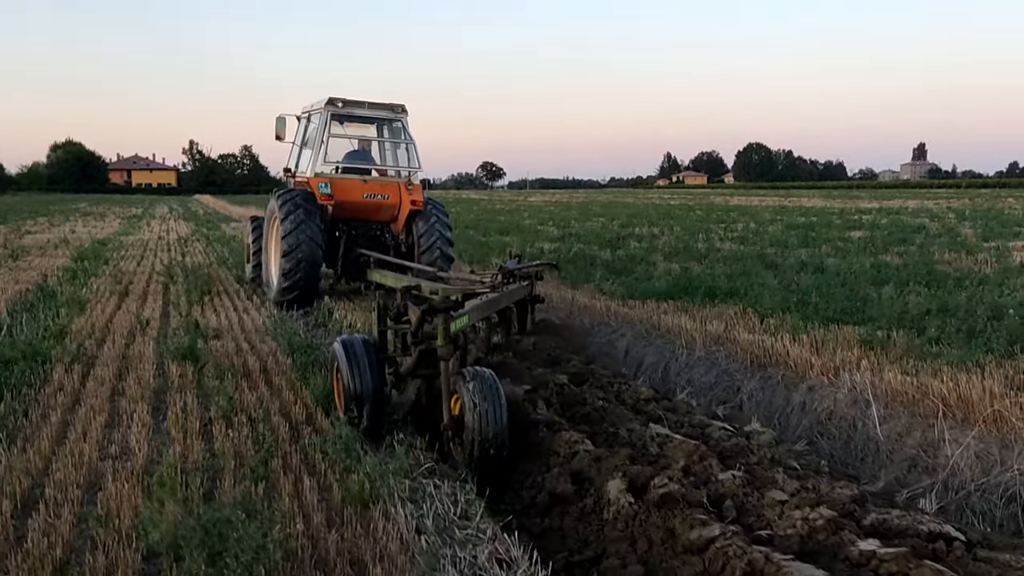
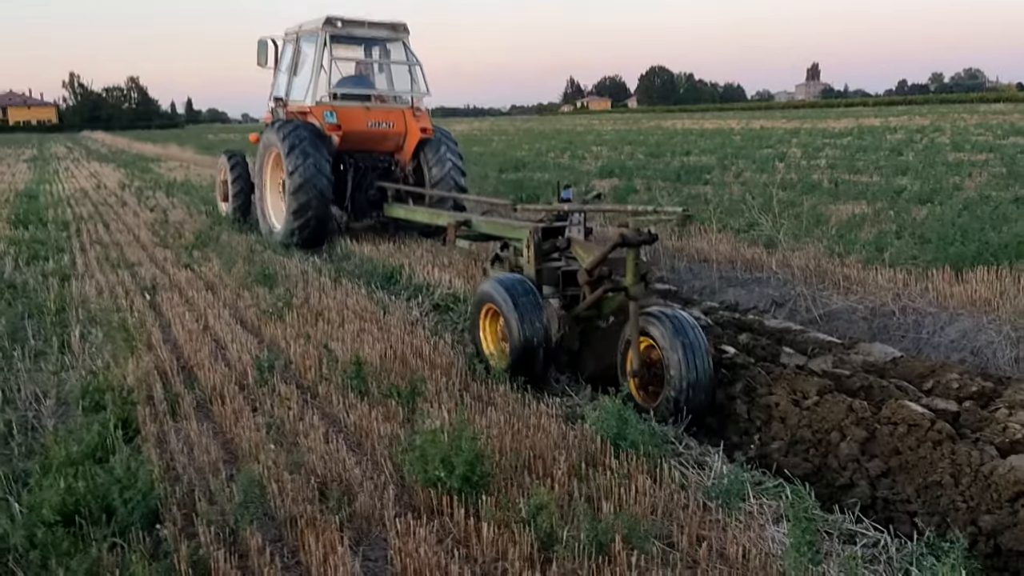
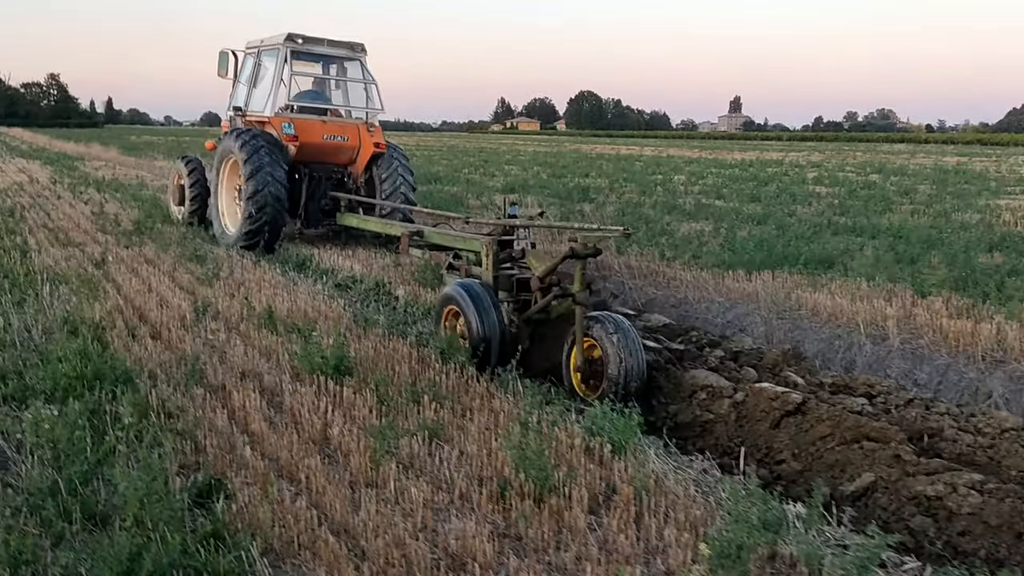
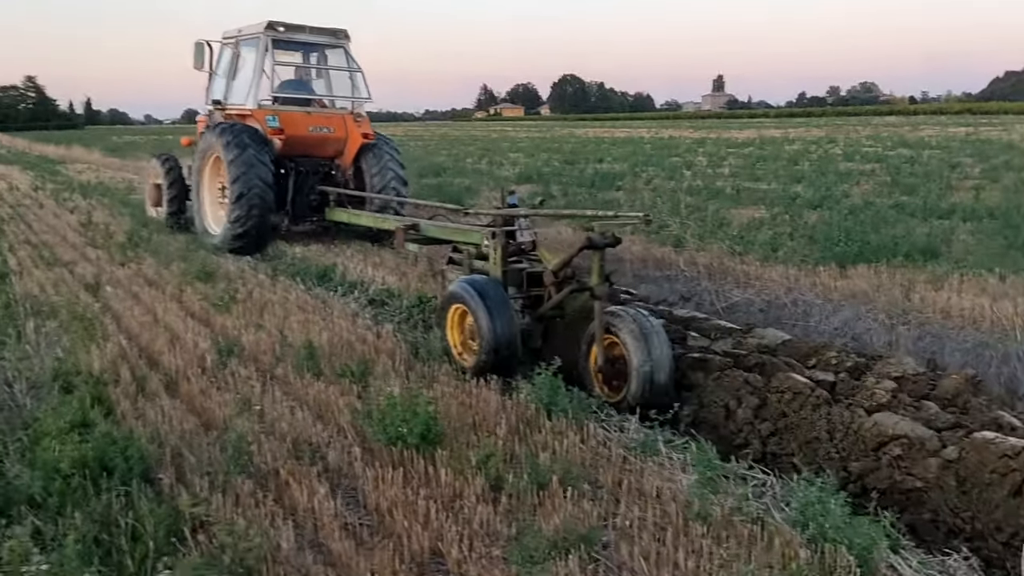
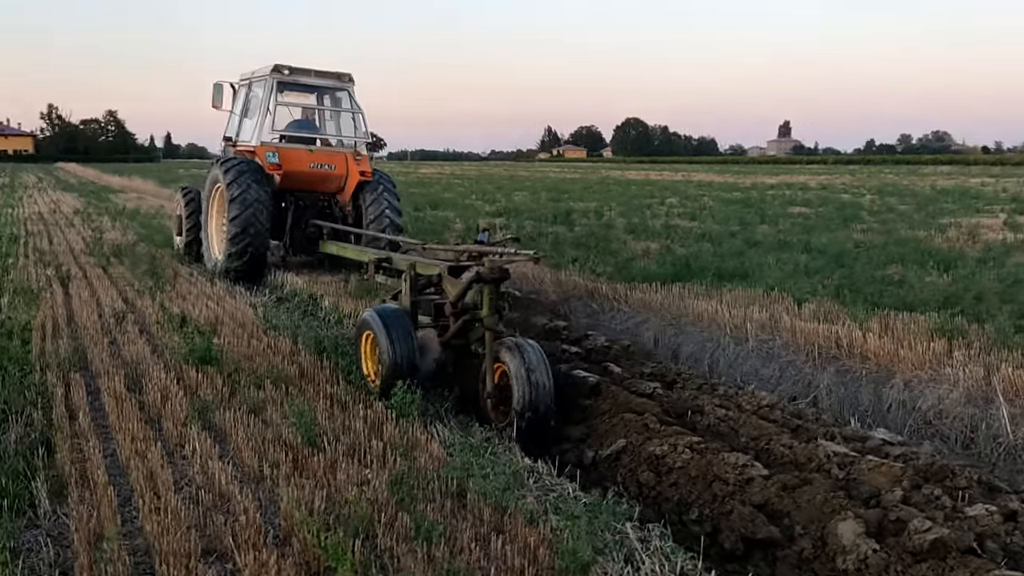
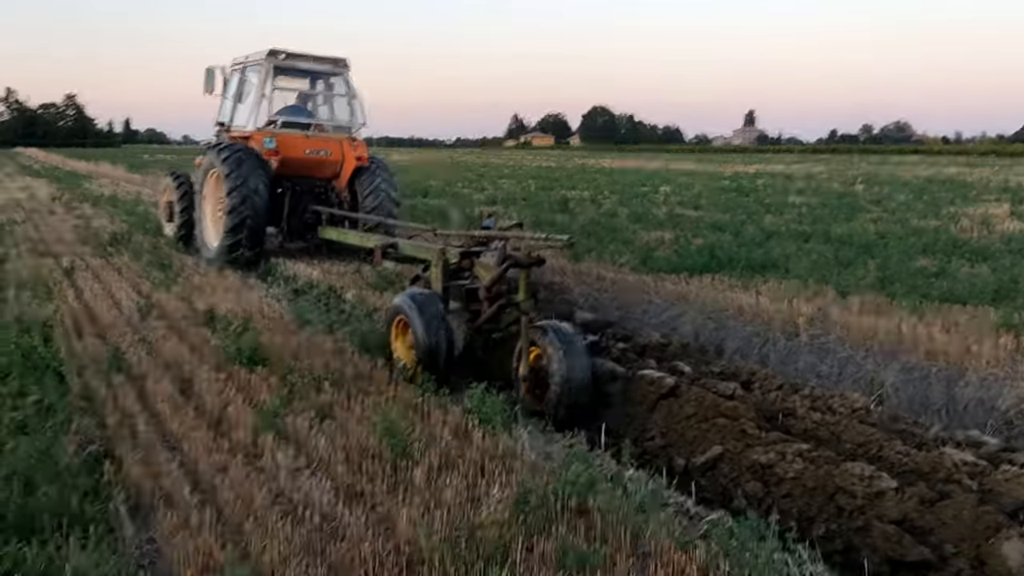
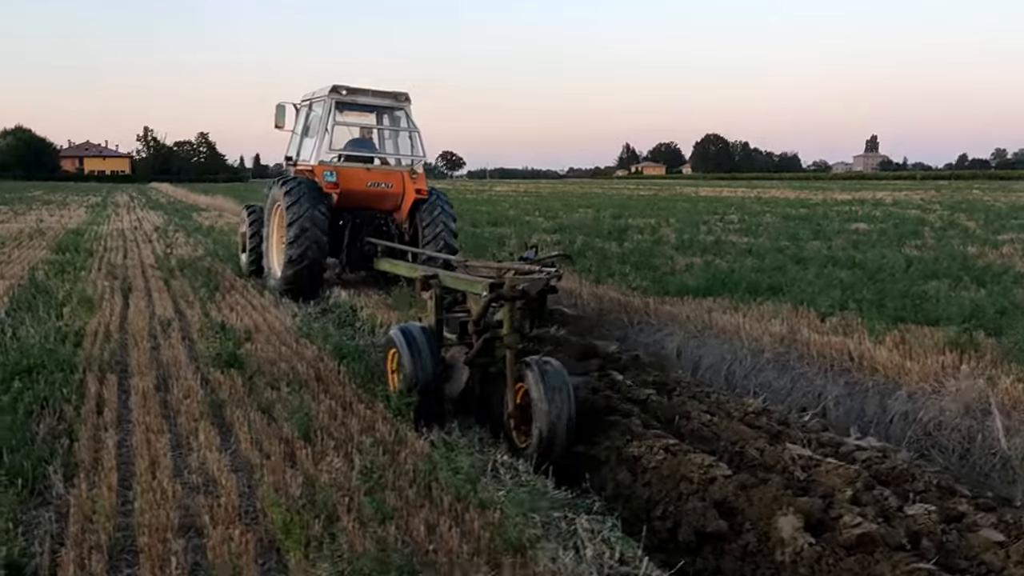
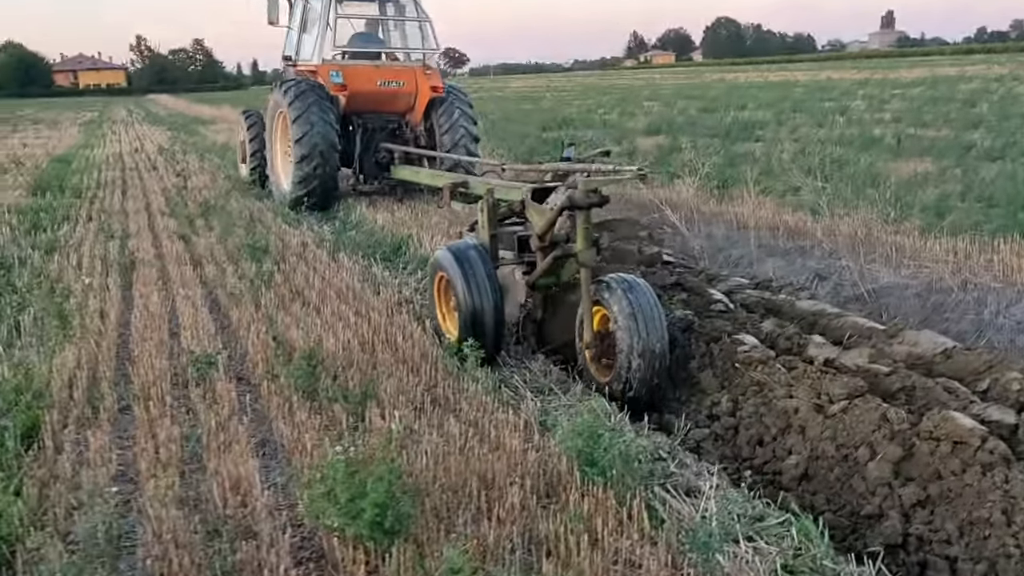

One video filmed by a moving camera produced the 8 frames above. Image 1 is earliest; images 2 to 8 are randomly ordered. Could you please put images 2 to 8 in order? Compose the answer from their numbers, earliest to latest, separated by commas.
7, 5, 6, 3, 4, 2, 8
